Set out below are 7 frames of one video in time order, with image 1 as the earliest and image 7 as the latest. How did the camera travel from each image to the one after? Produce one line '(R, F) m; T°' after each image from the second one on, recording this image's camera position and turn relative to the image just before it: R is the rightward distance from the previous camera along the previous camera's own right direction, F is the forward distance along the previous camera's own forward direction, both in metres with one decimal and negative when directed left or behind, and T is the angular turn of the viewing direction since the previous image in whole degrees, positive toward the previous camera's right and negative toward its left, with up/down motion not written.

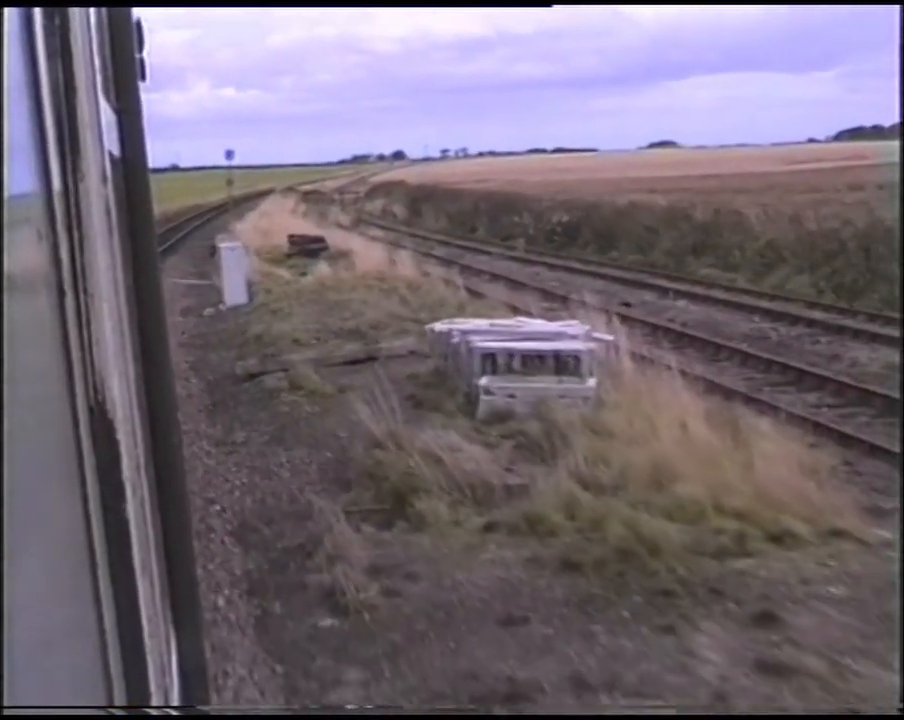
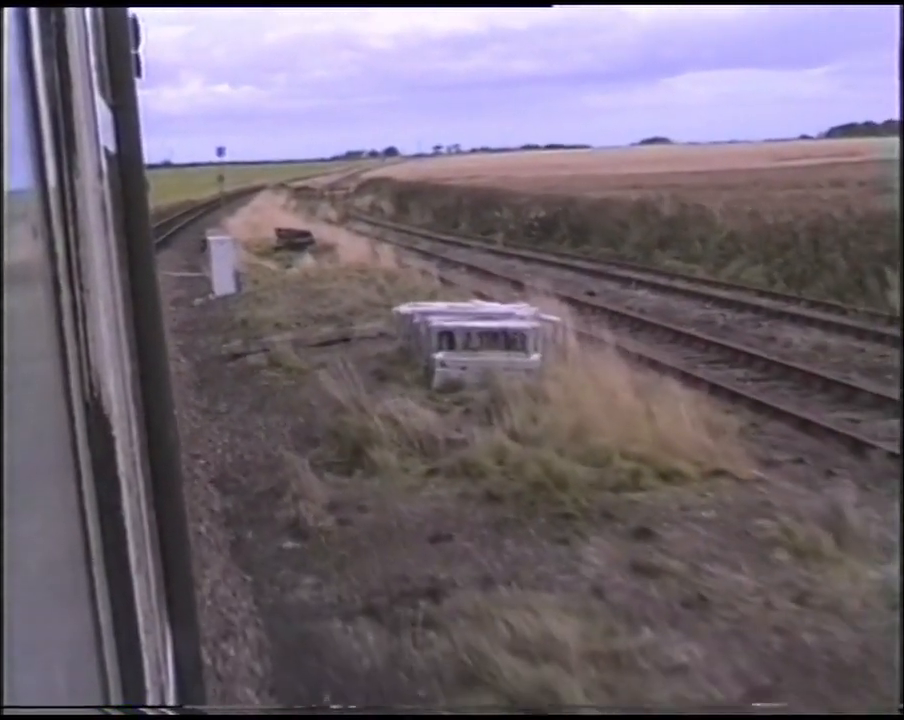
(+0.1, -0.4) m; 0°
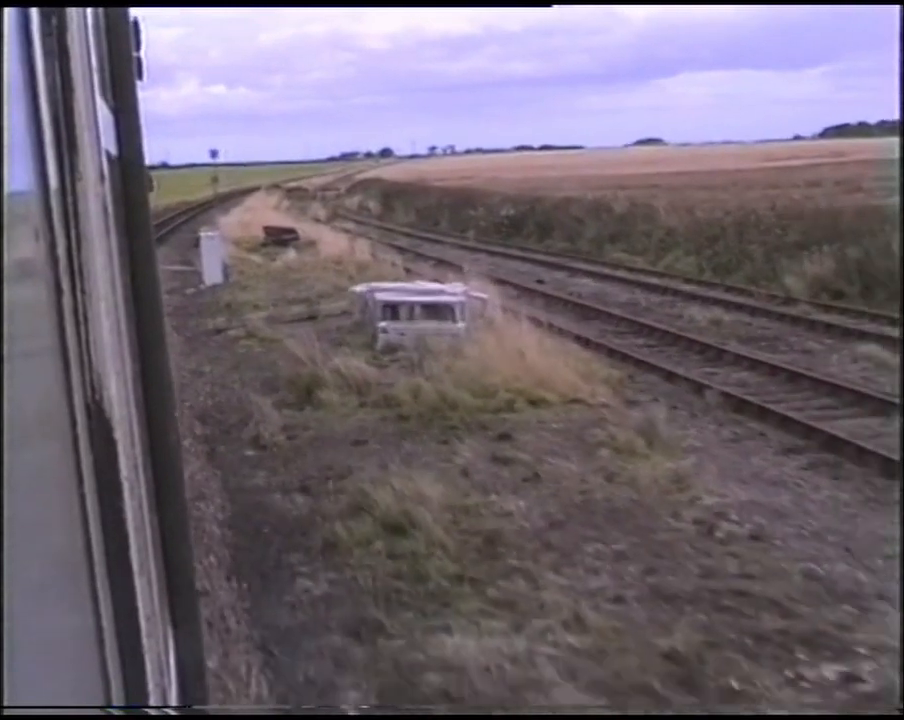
(+0.1, -0.9) m; 0°
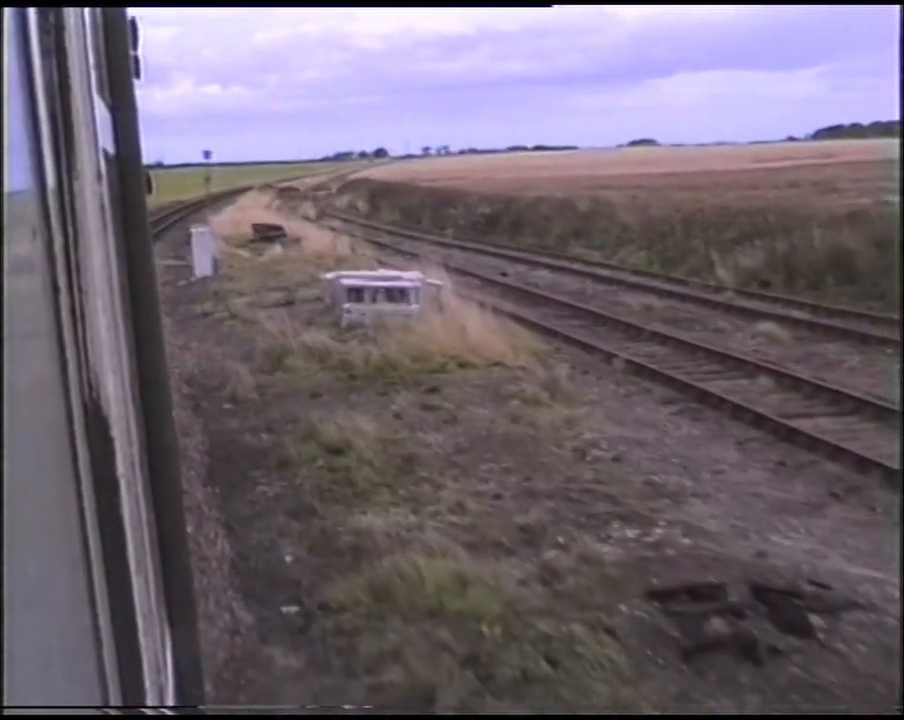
(+0.1, -0.7) m; 0°
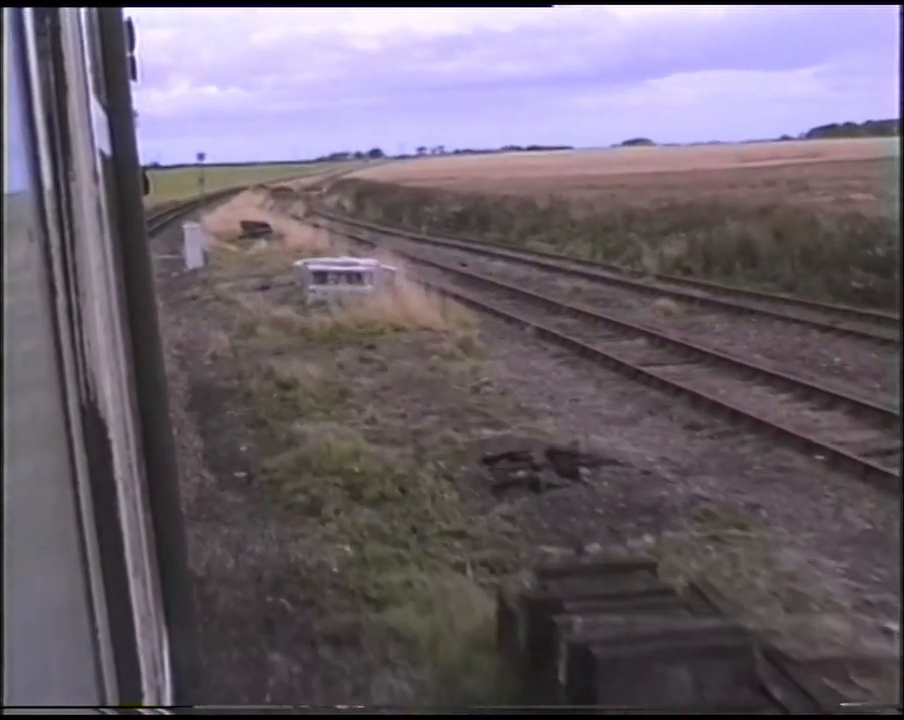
(+0.2, -1.0) m; 0°
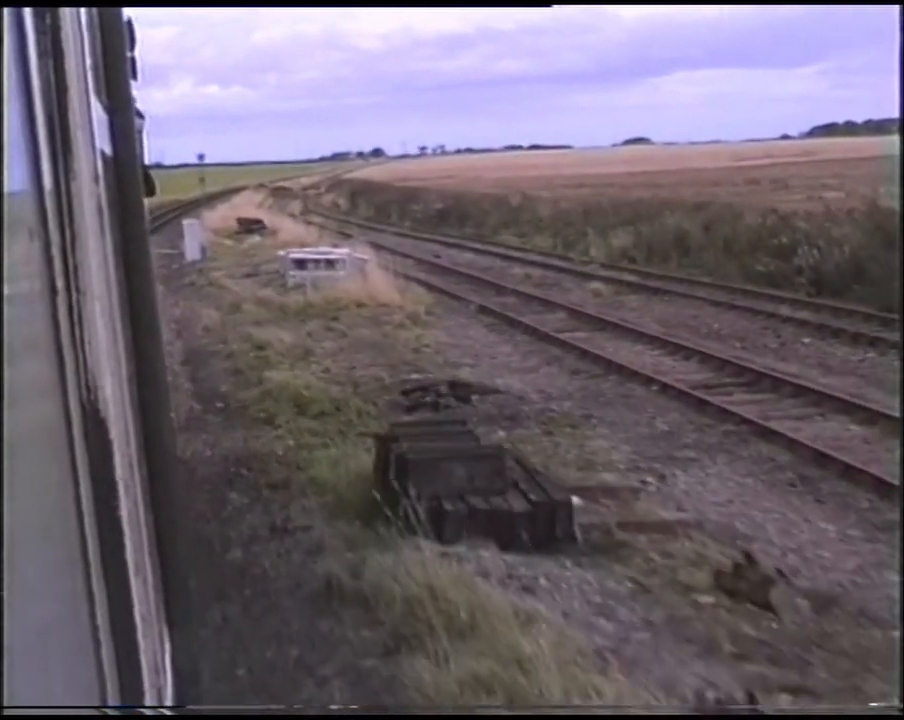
(+0.2, -1.0) m; 0°
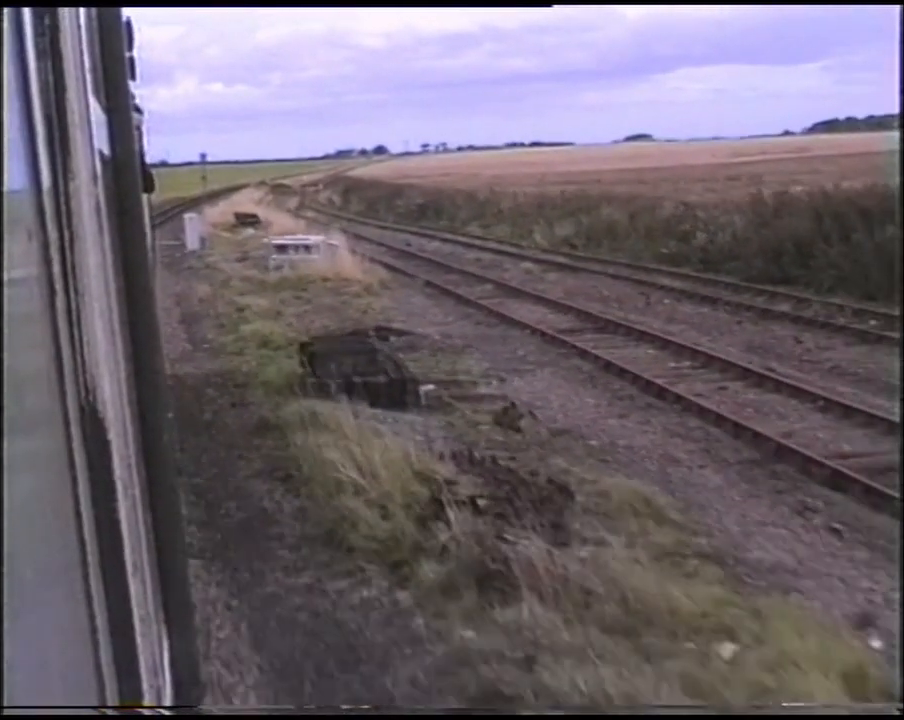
(+0.2, -1.4) m; 0°
